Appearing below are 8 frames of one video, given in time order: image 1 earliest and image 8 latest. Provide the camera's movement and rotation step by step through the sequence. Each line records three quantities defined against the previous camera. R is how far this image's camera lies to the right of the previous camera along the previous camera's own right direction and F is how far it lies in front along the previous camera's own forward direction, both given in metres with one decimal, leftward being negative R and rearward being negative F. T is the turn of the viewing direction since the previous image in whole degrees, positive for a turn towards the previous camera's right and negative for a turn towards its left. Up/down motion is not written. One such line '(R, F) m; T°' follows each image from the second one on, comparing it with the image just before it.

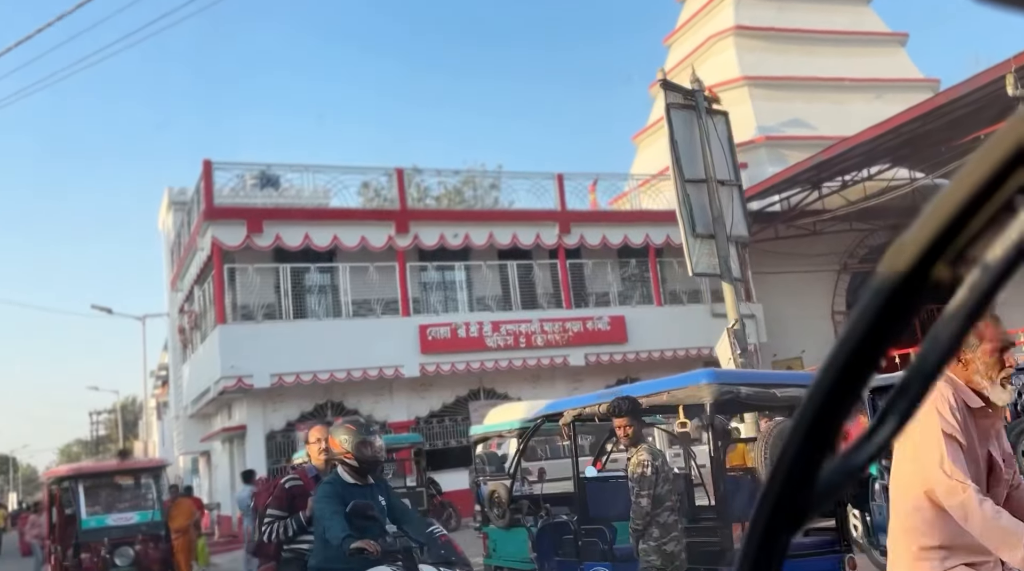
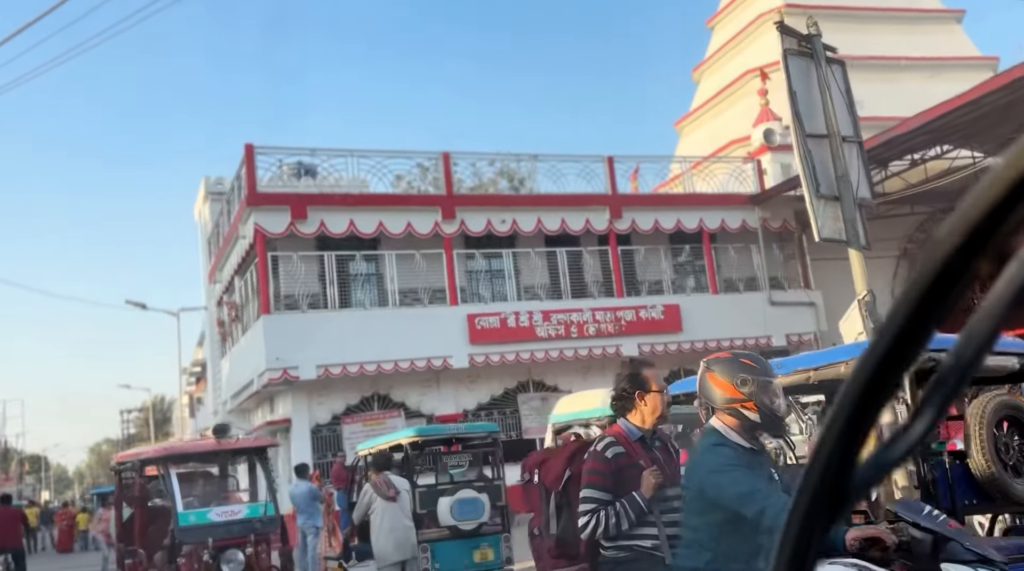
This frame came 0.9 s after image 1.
(-0.5, +0.7) m; -1°
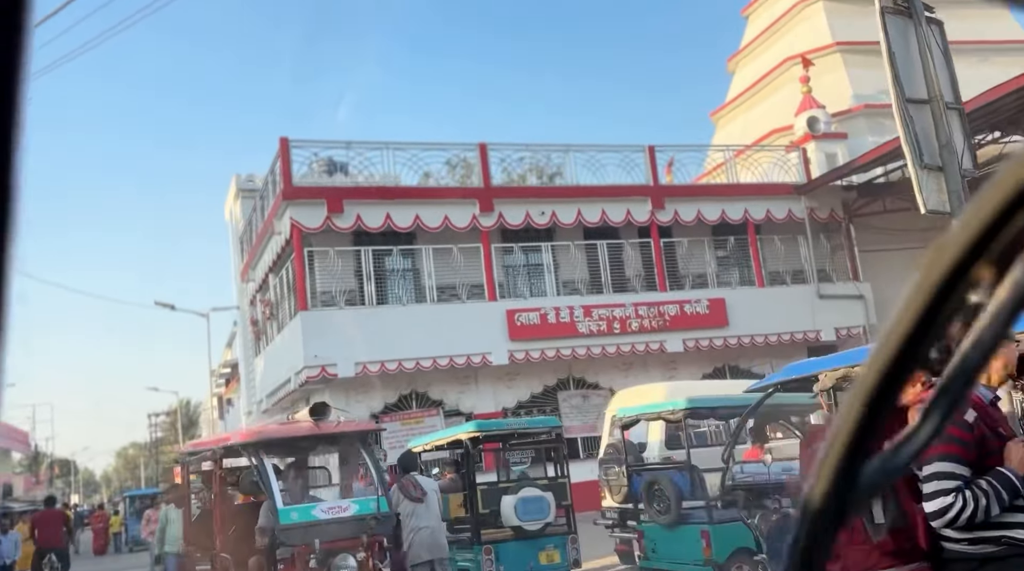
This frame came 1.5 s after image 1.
(-0.3, +0.4) m; -1°
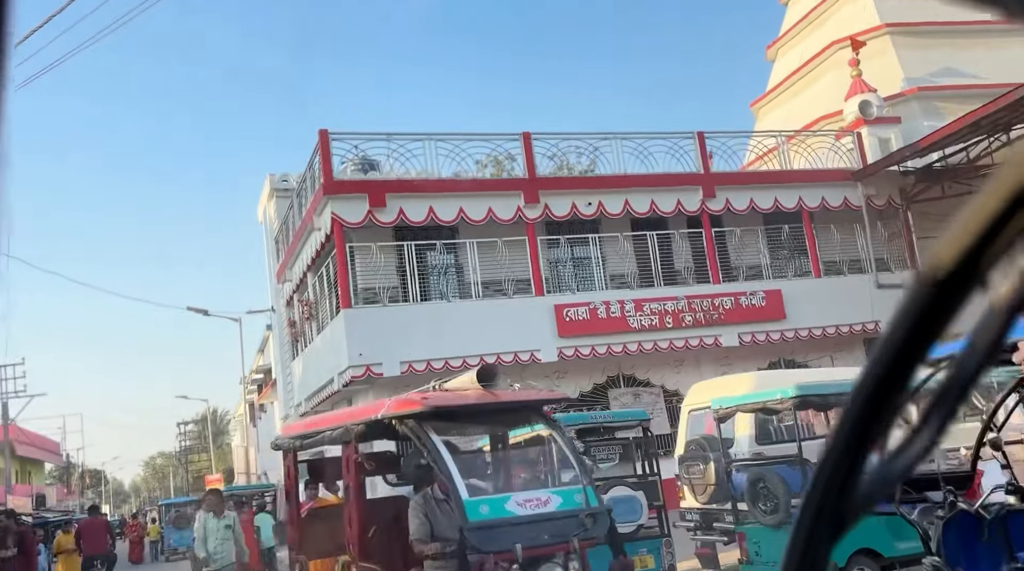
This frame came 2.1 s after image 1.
(-0.4, +0.6) m; -1°
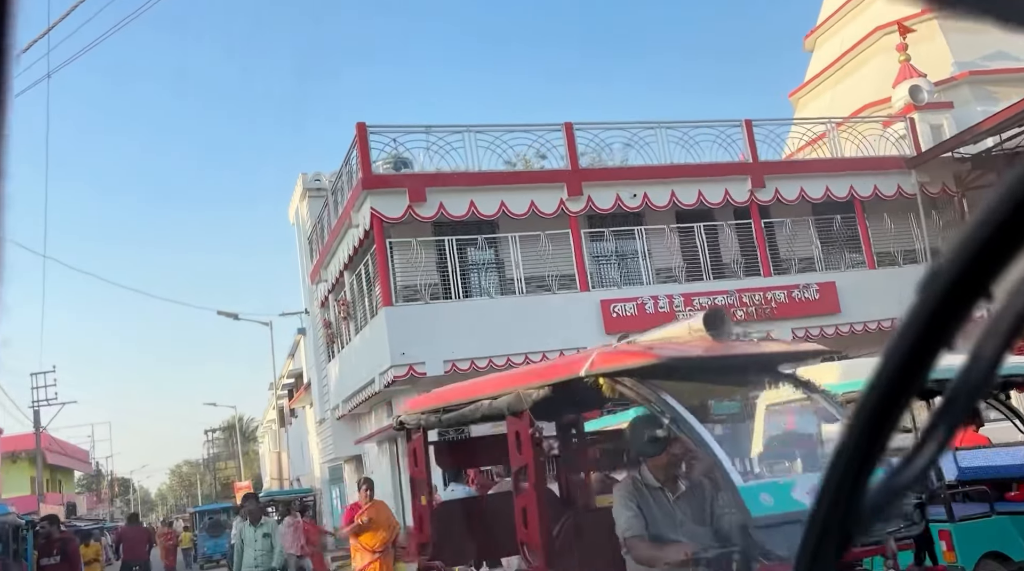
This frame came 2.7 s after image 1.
(-0.3, +0.5) m; -1°
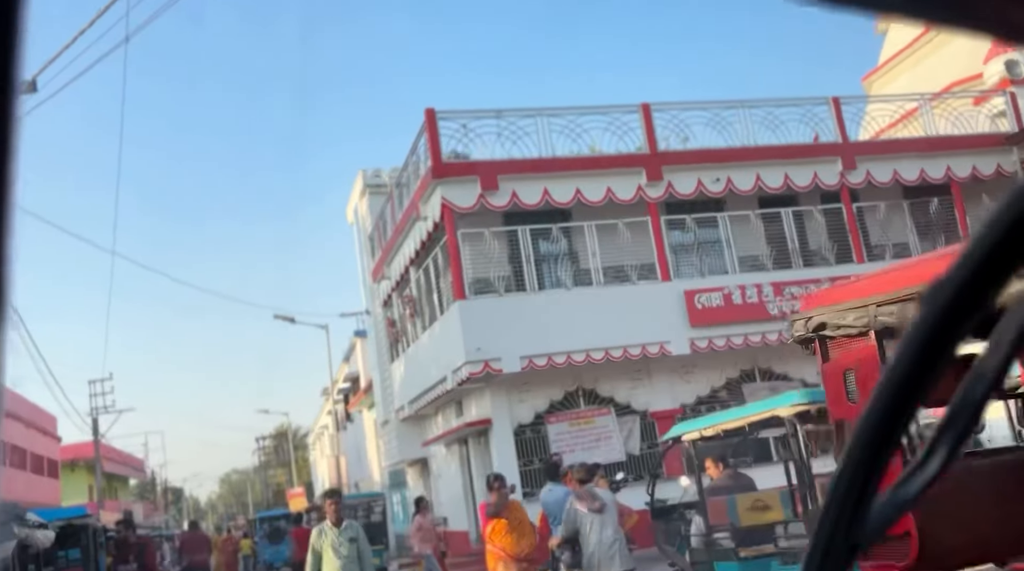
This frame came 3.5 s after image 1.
(-0.5, +0.7) m; -2°
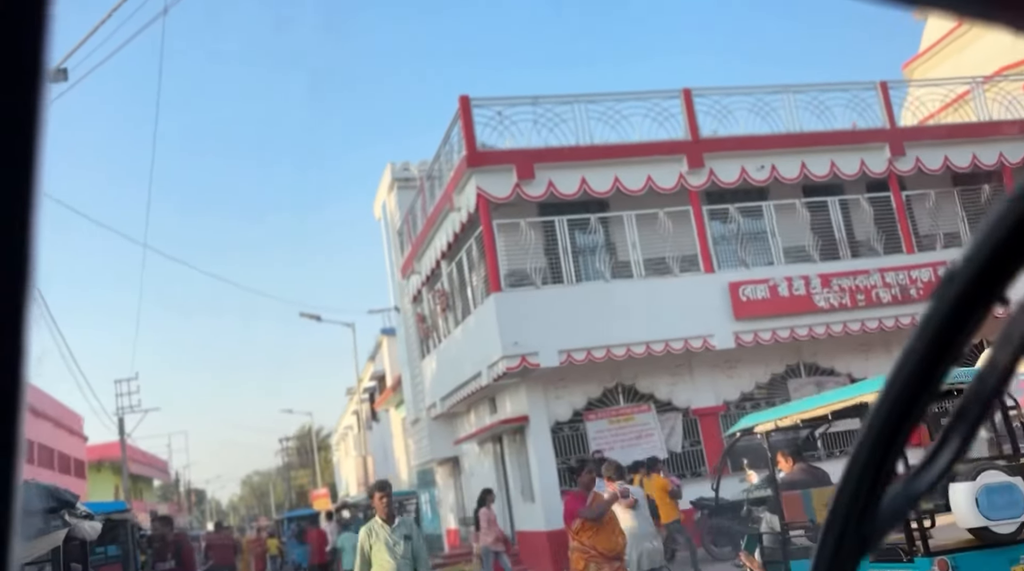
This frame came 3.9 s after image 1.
(-0.2, +0.4) m; -1°
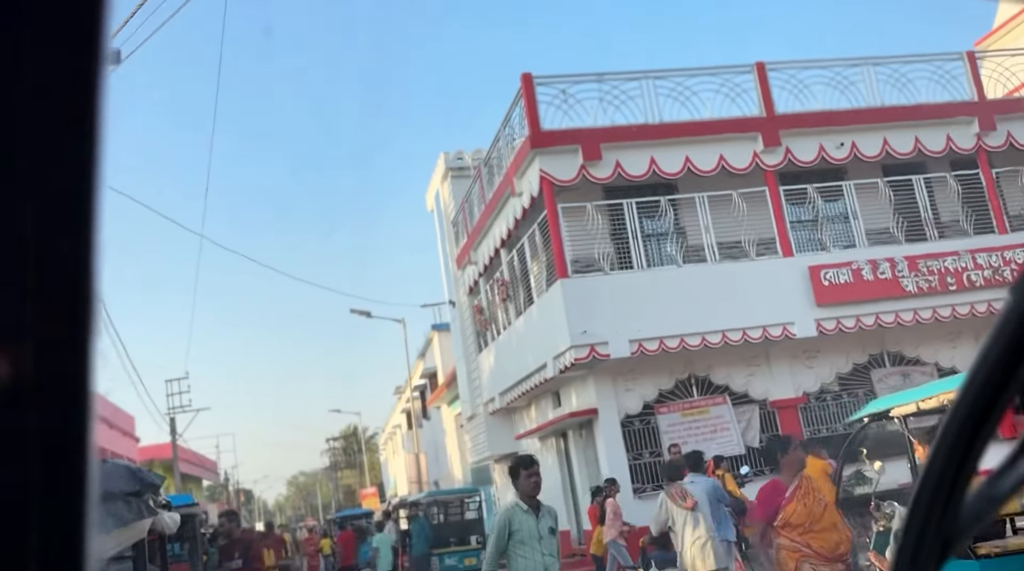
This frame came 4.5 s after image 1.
(-0.3, +0.6) m; -2°
